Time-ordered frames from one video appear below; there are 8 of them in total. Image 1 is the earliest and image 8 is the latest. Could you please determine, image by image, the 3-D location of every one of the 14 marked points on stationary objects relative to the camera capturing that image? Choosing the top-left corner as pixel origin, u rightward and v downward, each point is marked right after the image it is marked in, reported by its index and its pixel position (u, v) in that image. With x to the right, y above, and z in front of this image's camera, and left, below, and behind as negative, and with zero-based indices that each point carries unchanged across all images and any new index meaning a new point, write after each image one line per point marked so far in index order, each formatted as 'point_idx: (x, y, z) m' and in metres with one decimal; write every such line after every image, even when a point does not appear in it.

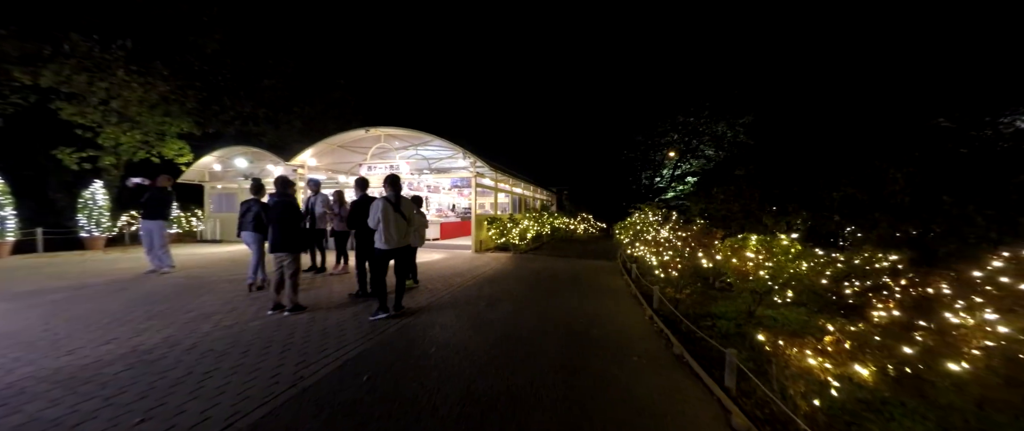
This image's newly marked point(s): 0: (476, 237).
0: (-1.3, -0.8, +9.5) m
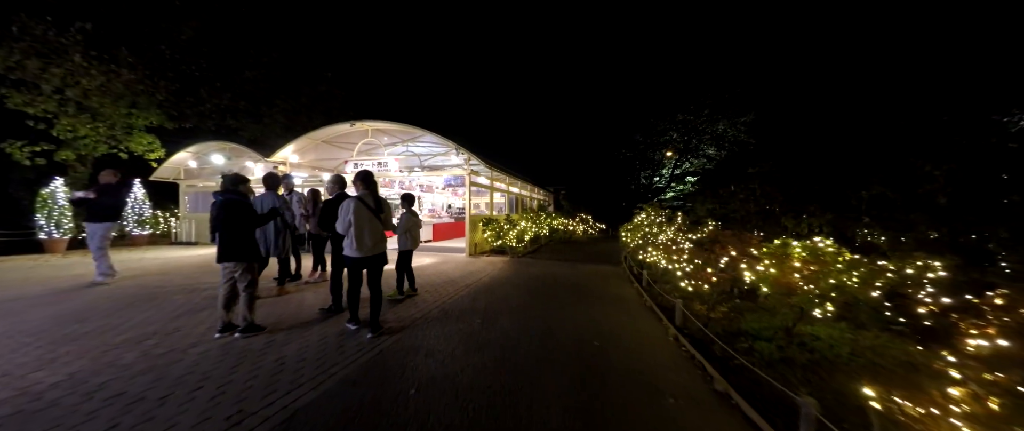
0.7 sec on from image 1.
0: (-1.4, -0.8, +8.9) m
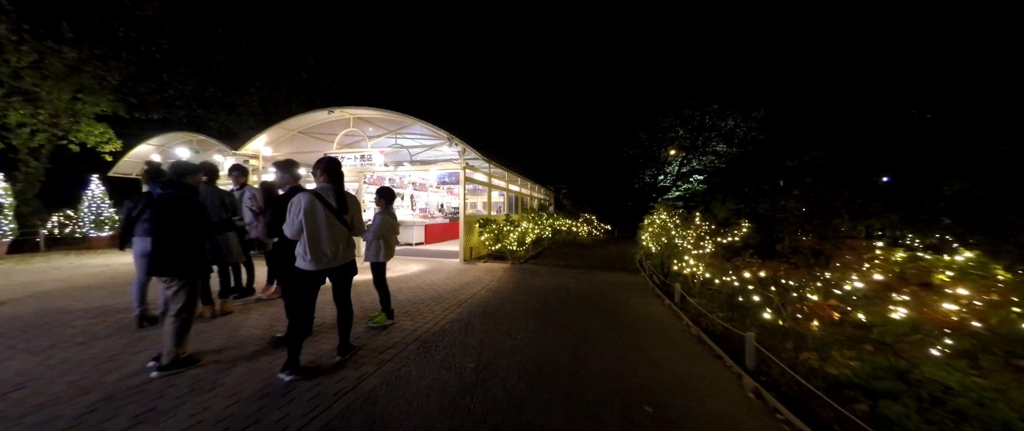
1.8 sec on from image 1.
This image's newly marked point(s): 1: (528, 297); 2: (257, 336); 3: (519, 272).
0: (-1.4, -0.8, +7.8) m
1: (+0.3, -1.4, +4.8) m
2: (-3.0, -1.4, +3.2) m
3: (+0.2, -1.3, +6.5) m
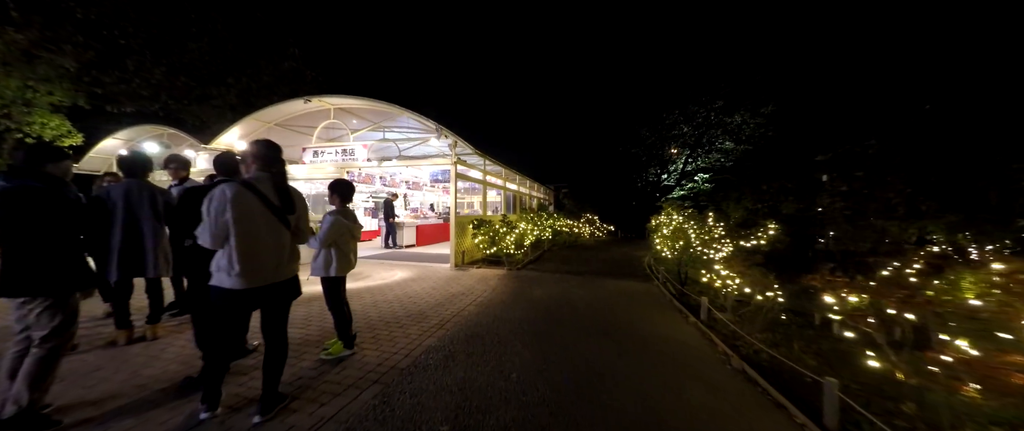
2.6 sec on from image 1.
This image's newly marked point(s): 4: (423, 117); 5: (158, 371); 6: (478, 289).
0: (-1.5, -0.8, +7.1) m
1: (+0.3, -1.4, +4.0) m
2: (-3.1, -1.4, +2.5) m
3: (+0.1, -1.3, +5.7) m
4: (-2.2, +2.5, +6.8) m
5: (-3.3, -1.5, +2.6) m
6: (-0.7, -1.4, +5.1) m
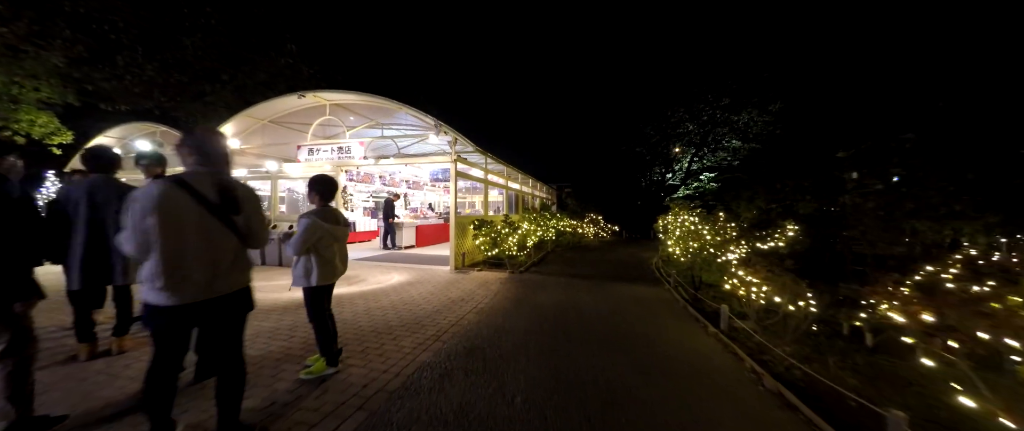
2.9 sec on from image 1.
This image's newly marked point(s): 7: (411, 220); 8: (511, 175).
0: (-1.4, -0.8, +6.8) m
1: (+0.3, -1.4, +3.7) m
2: (-3.0, -1.5, +2.2) m
3: (+0.1, -1.3, +5.4) m
4: (-2.2, +2.5, +6.5) m
5: (-3.3, -1.5, +2.4) m
6: (-0.6, -1.4, +4.8) m
7: (-4.1, -0.2, +11.1) m
8: (-0.1, +1.6, +11.2) m
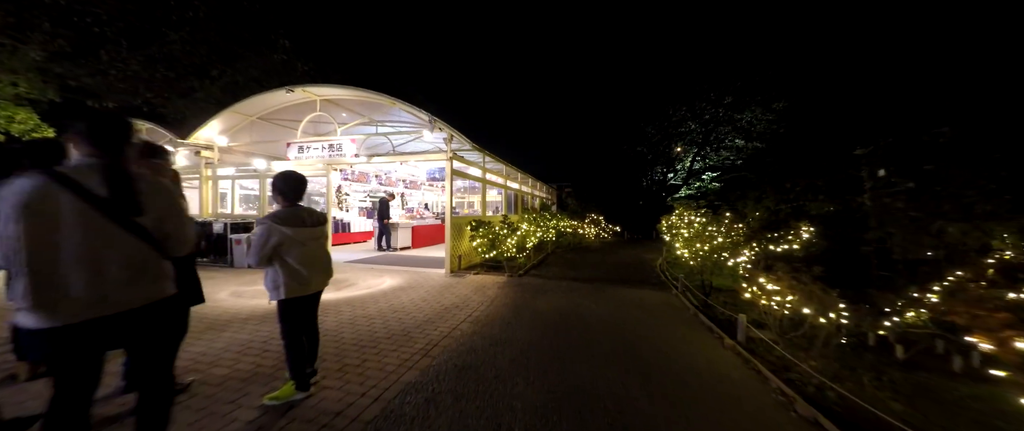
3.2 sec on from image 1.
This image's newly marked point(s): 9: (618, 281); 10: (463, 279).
0: (-1.4, -0.9, +6.5) m
1: (+0.3, -1.5, +3.4) m
2: (-3.1, -1.5, +1.9) m
3: (+0.1, -1.4, +5.1) m
4: (-2.2, +2.5, +6.2) m
5: (-3.3, -1.5, +2.1) m
6: (-0.6, -1.4, +4.5) m
7: (-4.1, -0.2, +10.8) m
8: (-0.1, +1.6, +10.9) m
9: (+2.3, -1.4, +6.1) m
10: (-1.0, -1.3, +5.8) m
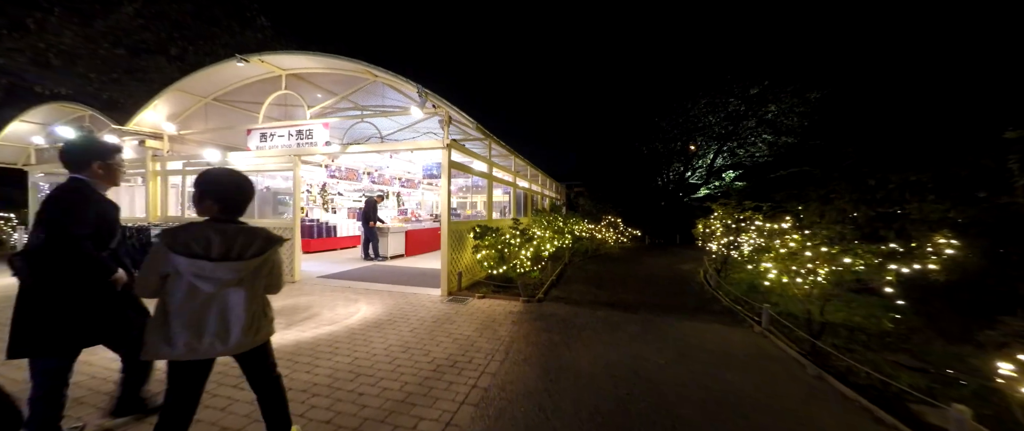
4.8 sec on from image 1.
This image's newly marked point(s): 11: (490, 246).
0: (-1.2, -0.9, +5.0) m
1: (+0.5, -1.5, +2.0) m
2: (-2.8, -1.5, +0.5) m
3: (+0.4, -1.4, +3.7) m
4: (-1.9, +2.4, +4.8) m
5: (-3.1, -1.6, +0.6) m
6: (-0.4, -1.5, +3.1) m
7: (-3.8, -0.3, +9.4) m
8: (+0.2, +1.5, +9.4) m
9: (+2.6, -1.5, +4.6) m
10: (-0.8, -1.4, +4.4) m
11: (-0.4, -0.6, +5.3) m
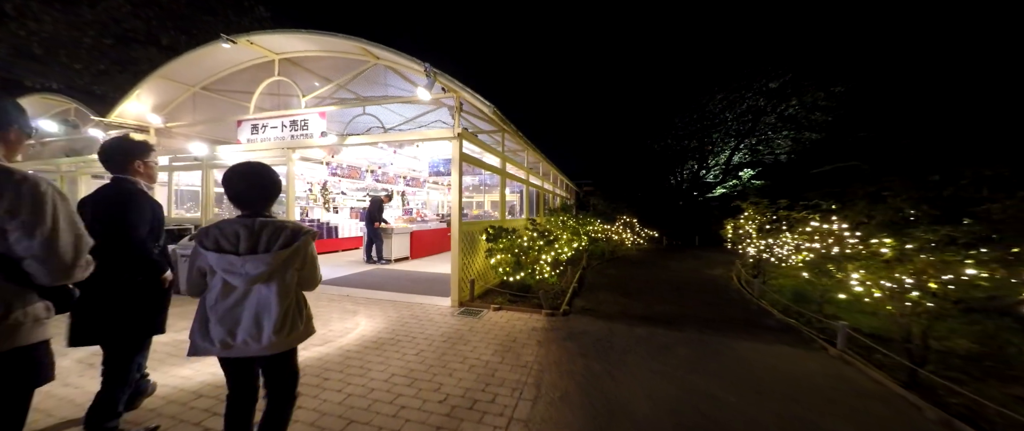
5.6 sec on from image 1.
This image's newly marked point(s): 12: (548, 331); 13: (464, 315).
0: (-0.8, -0.9, +4.5) m
1: (+0.8, -1.5, +1.4) m
2: (-2.6, -1.5, -0.1) m
3: (+0.7, -1.4, +3.1) m
4: (-1.6, +2.4, +4.2) m
5: (-2.8, -1.5, +0.1) m
6: (-0.1, -1.5, +2.5) m
7: (-3.5, -0.3, +8.8) m
8: (+0.6, +1.5, +8.8) m
9: (+2.9, -1.5, +4.0) m
10: (-0.5, -1.4, +3.8) m
11: (-0.1, -0.6, +4.7) m
12: (+0.4, -1.4, +3.4) m
13: (-0.7, -1.4, +3.9) m
